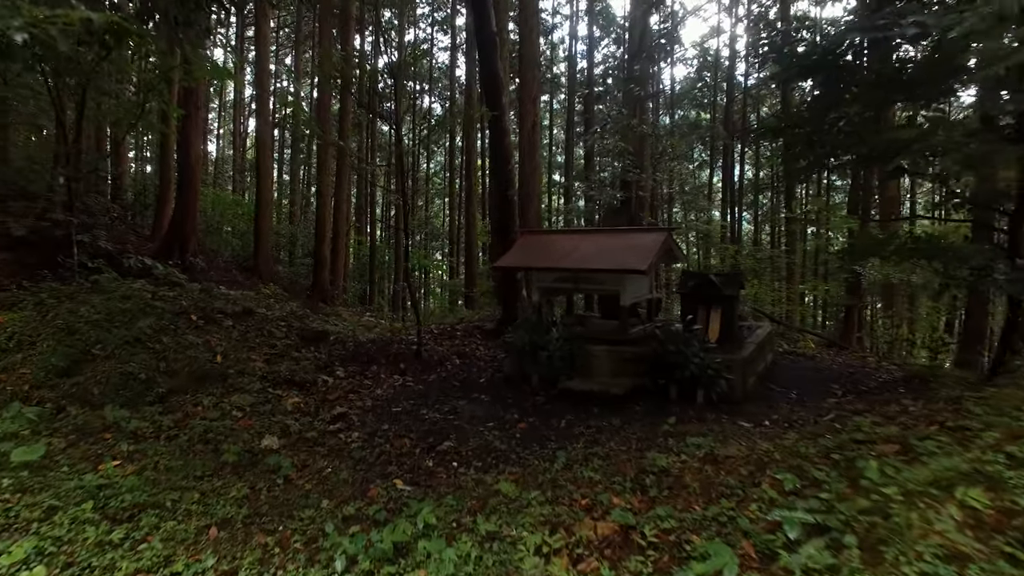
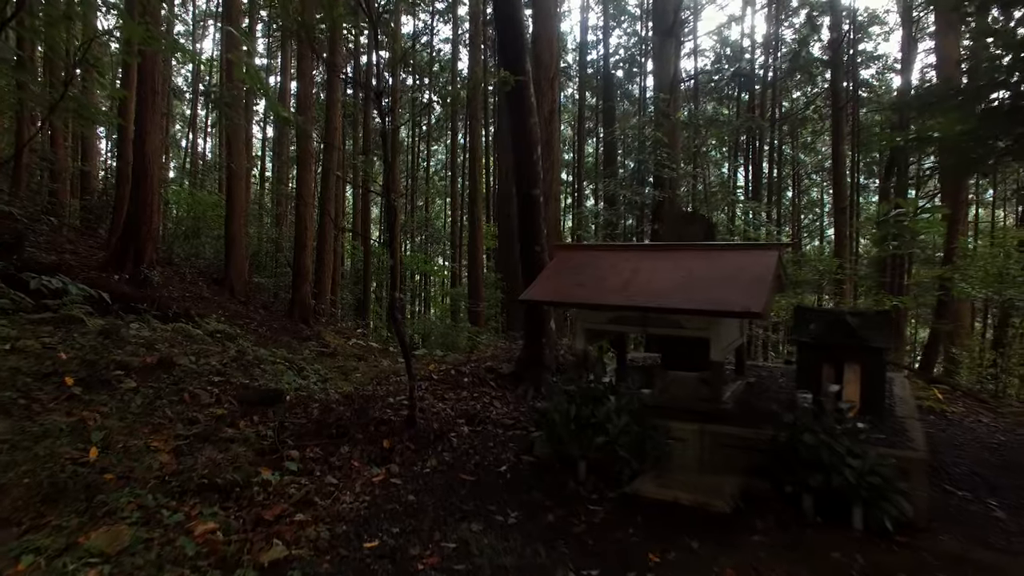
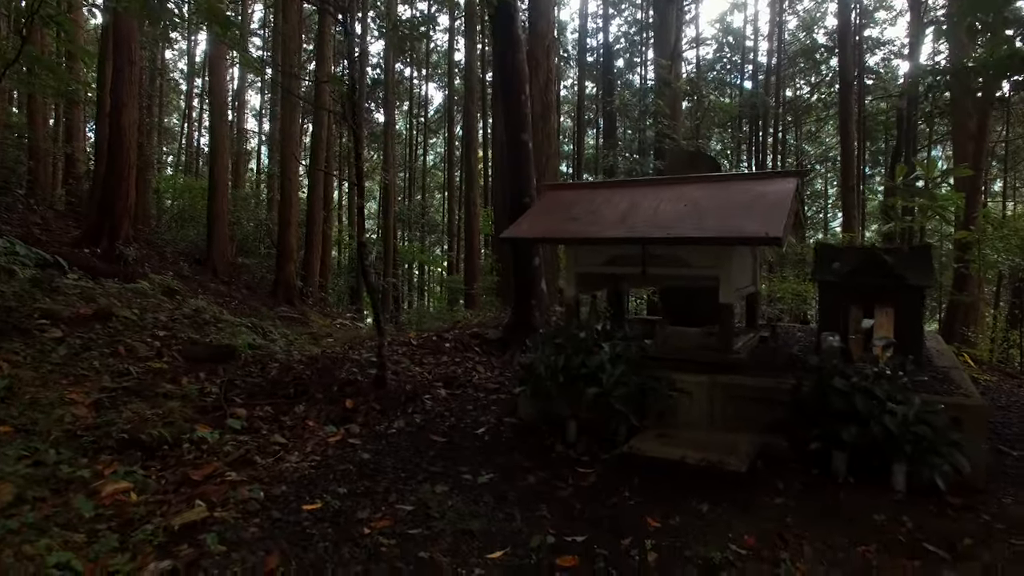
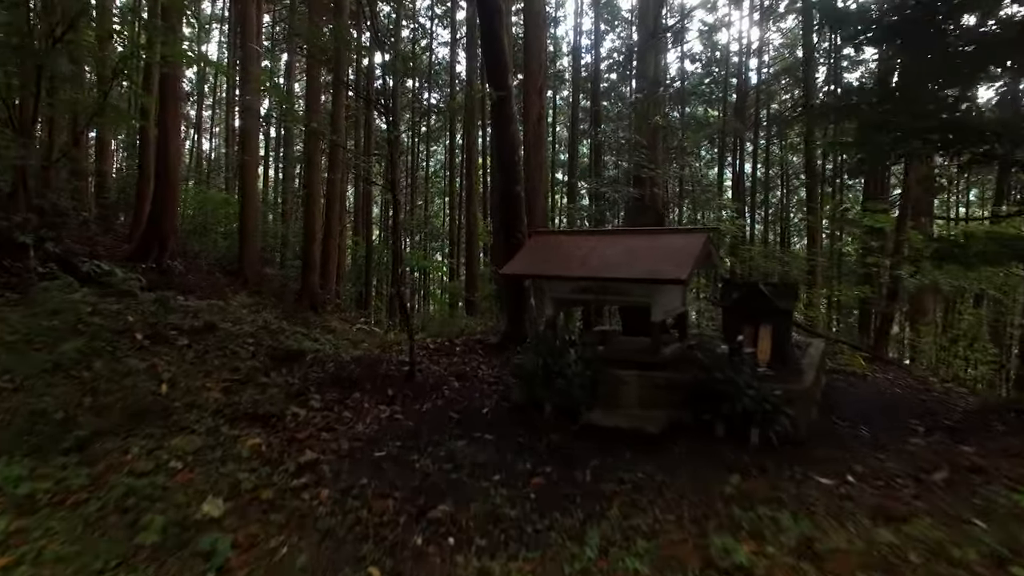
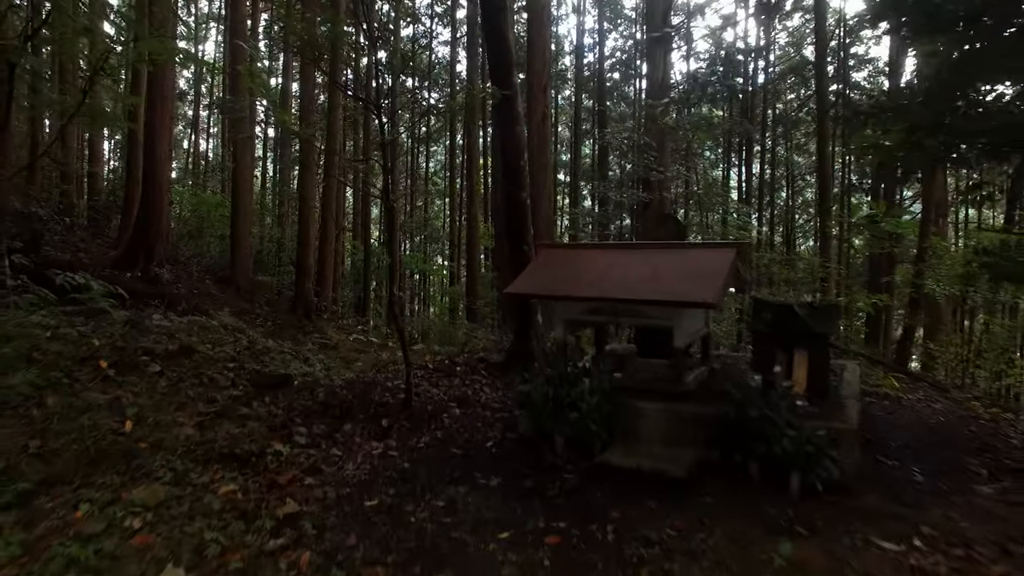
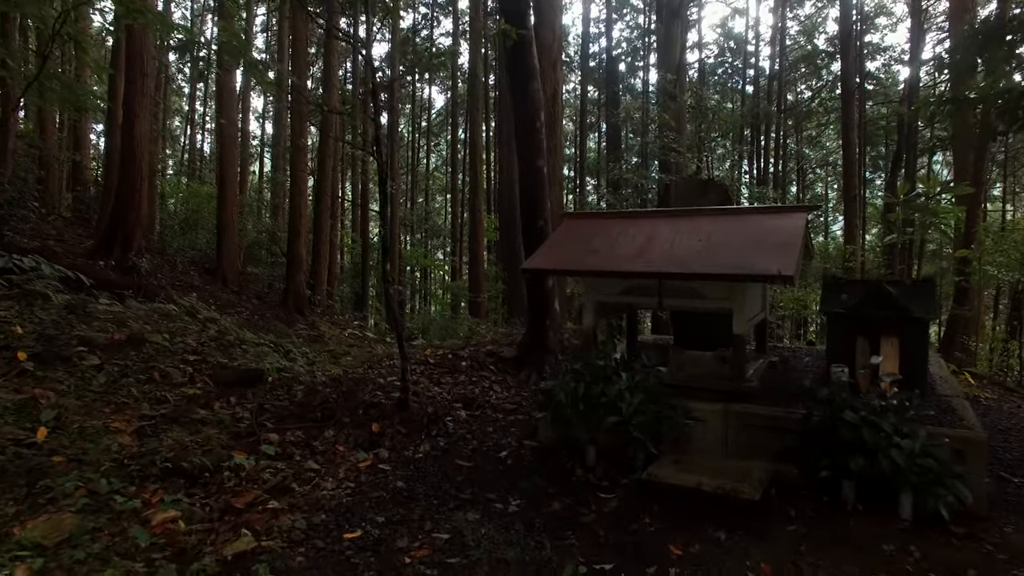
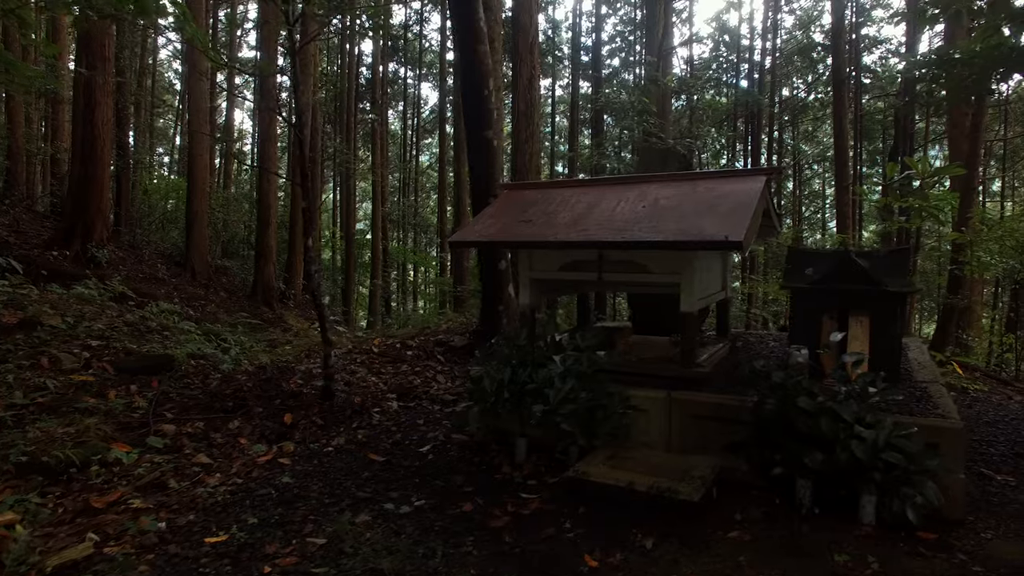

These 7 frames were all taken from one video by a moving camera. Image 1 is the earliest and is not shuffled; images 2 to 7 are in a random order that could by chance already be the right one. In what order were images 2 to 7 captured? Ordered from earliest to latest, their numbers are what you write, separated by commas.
4, 5, 2, 6, 3, 7
